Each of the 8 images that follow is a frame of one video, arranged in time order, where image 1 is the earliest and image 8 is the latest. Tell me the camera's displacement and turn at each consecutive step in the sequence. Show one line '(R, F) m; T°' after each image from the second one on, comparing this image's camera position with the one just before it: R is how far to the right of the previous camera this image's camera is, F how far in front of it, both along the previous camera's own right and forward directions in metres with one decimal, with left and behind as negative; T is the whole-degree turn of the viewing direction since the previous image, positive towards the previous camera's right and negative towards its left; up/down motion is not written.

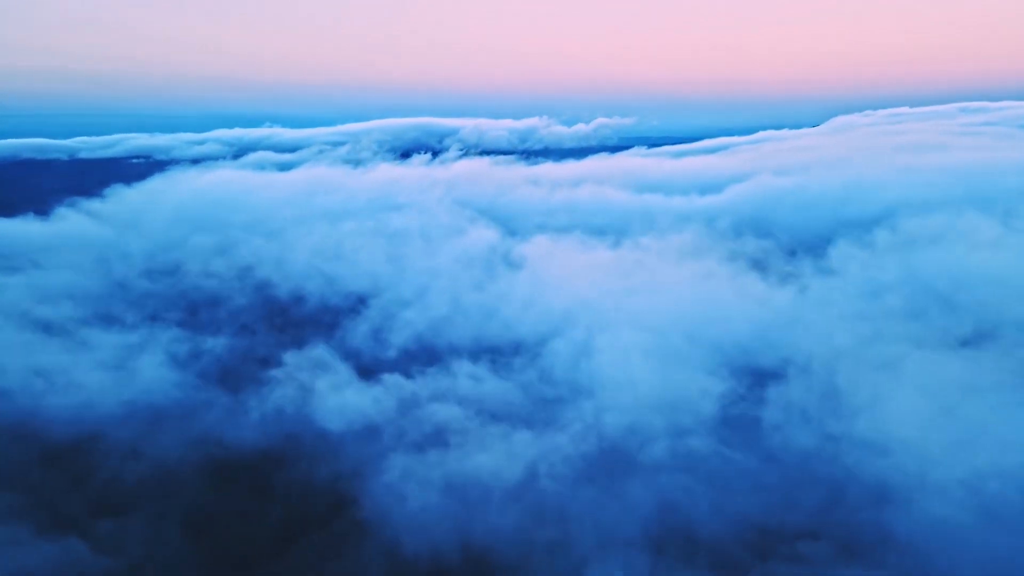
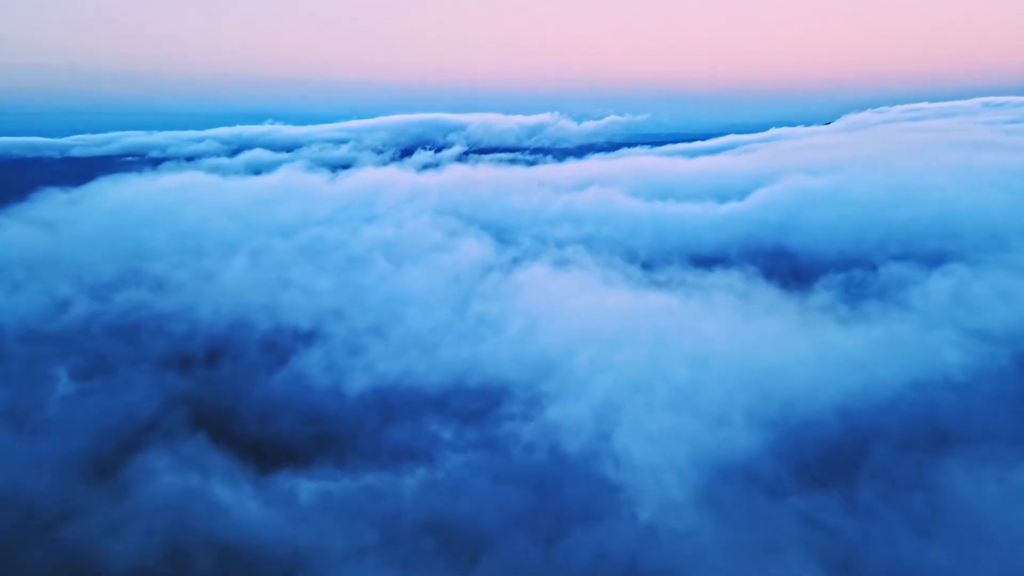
(+2.0, +10.7) m; 0°
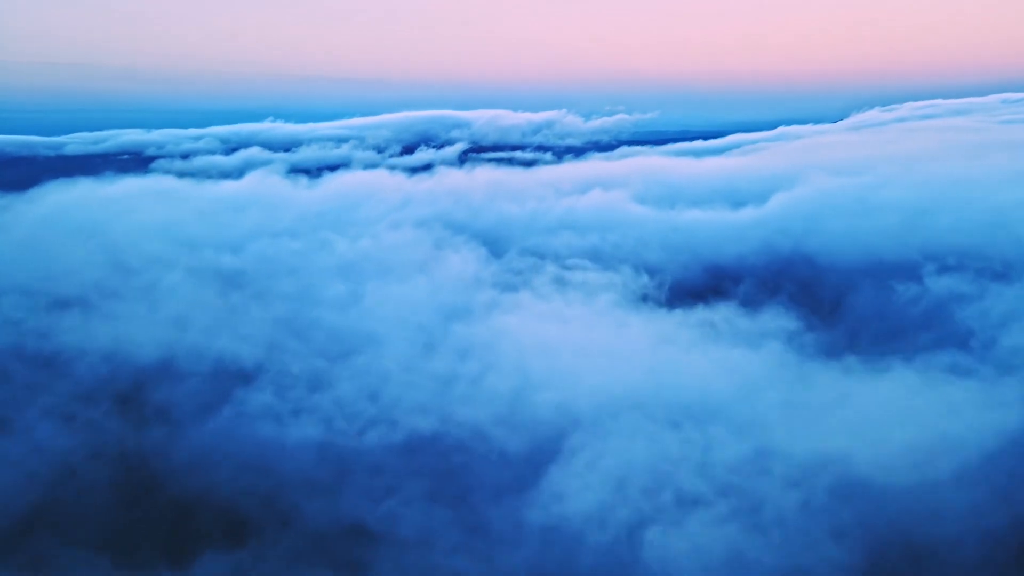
(+0.9, +8.4) m; 0°
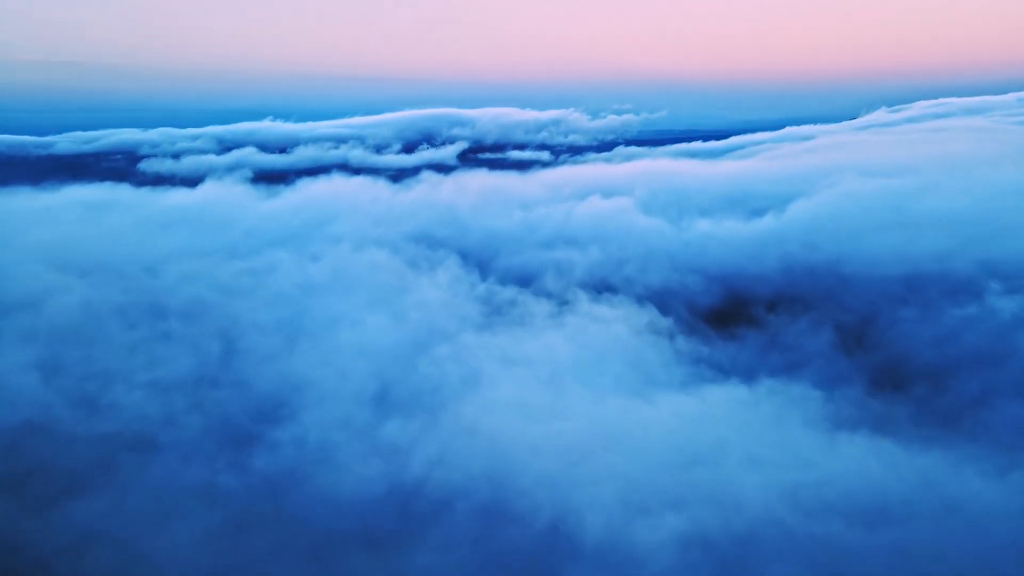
(+1.3, +9.2) m; 0°
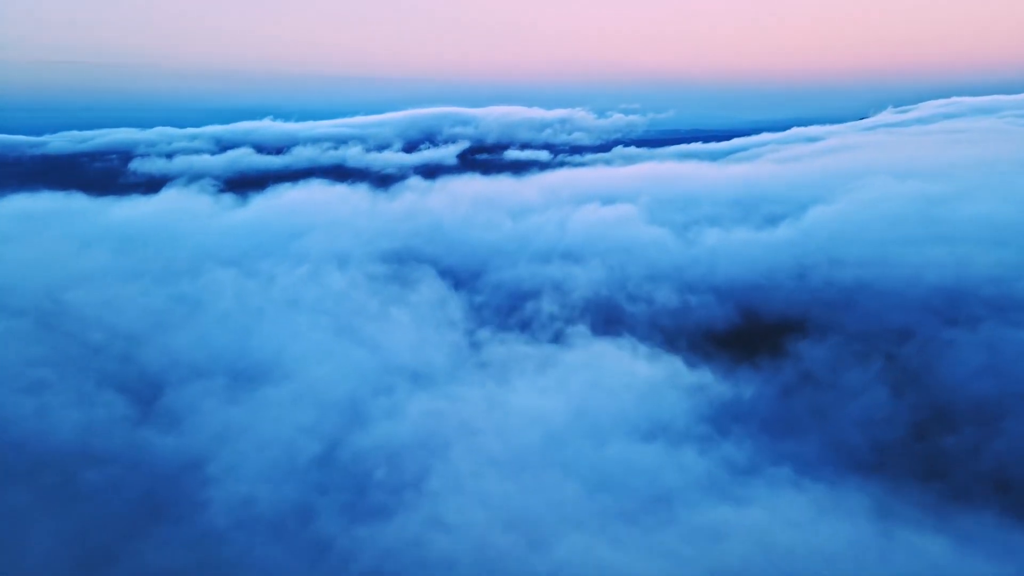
(+1.1, +6.8) m; 0°
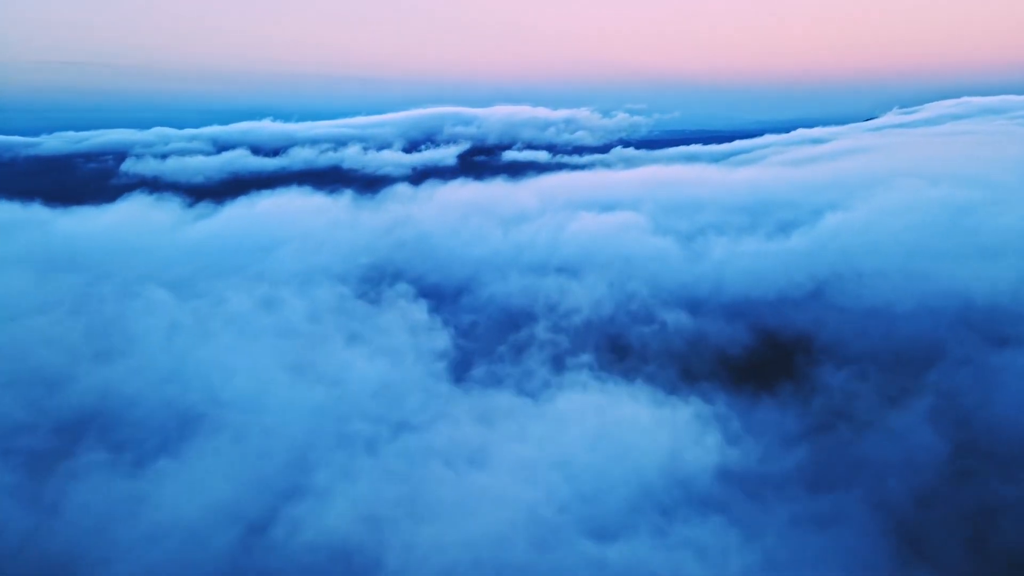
(+1.2, +5.6) m; 0°
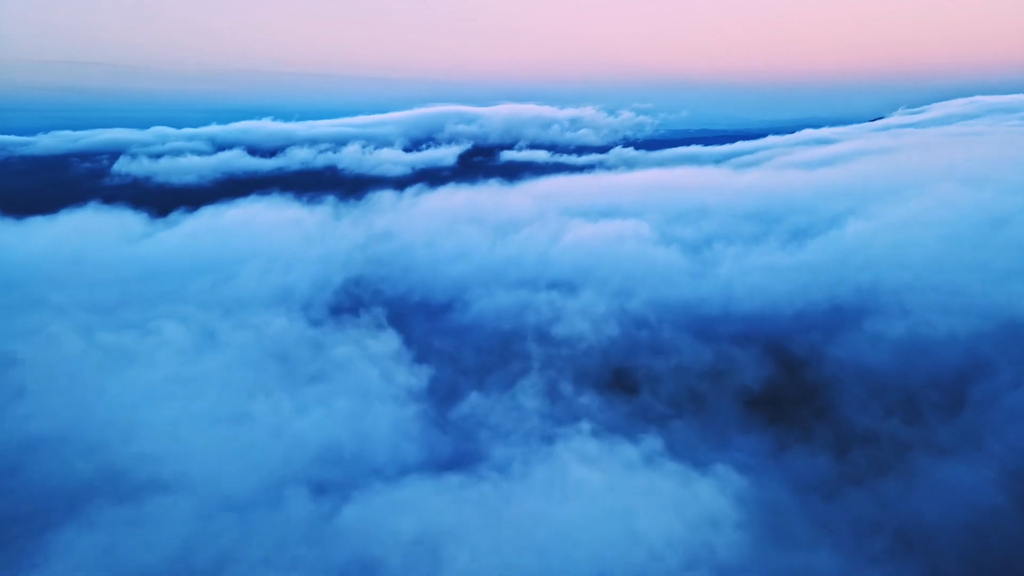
(+1.3, +5.7) m; 0°
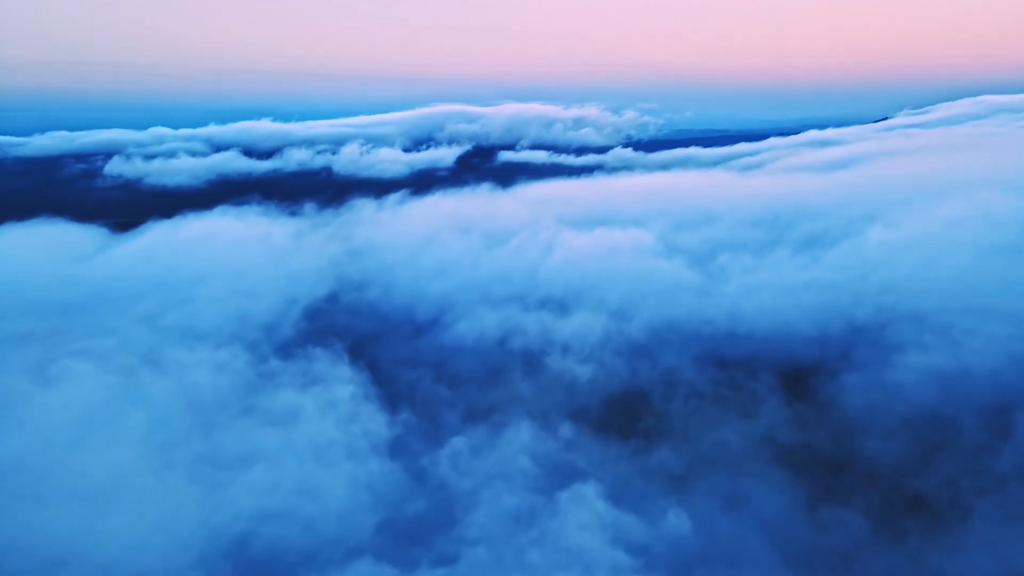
(+1.6, +5.4) m; 0°
